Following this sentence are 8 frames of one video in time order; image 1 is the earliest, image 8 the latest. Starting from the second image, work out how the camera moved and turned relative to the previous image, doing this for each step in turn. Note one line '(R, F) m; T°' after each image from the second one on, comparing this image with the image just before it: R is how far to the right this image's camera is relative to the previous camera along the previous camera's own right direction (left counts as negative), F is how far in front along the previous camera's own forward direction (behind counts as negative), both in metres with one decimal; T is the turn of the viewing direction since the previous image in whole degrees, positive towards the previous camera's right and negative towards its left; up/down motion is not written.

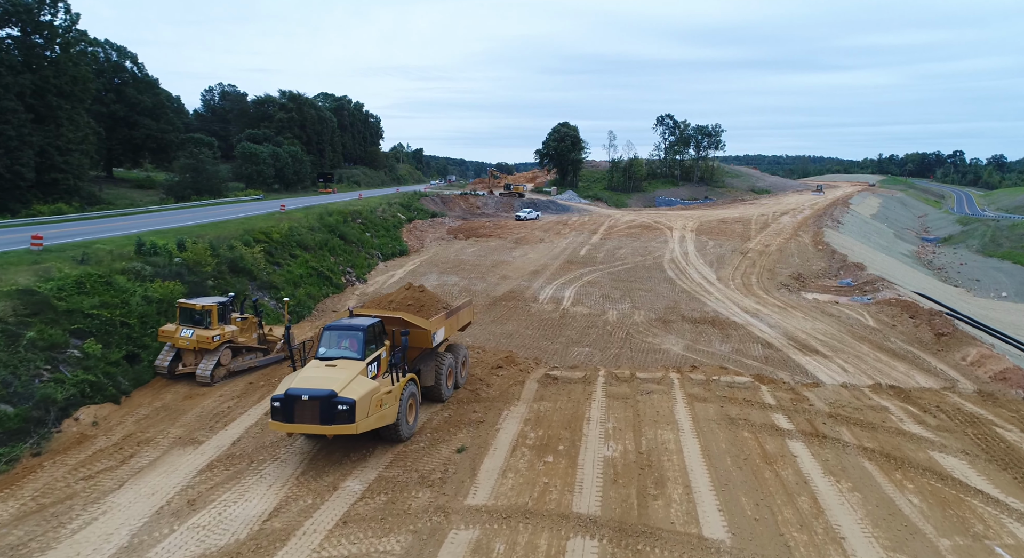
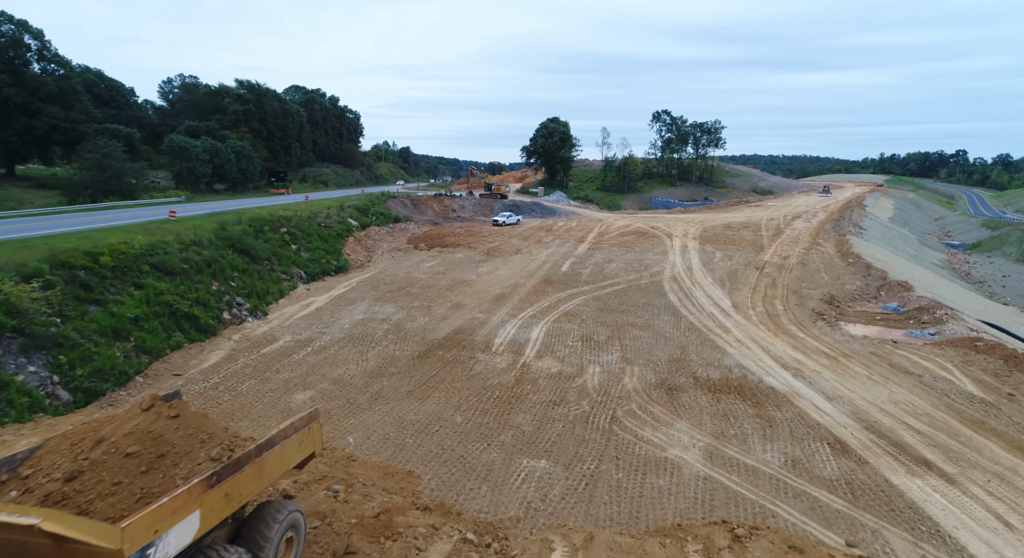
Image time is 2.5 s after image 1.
(+1.5, +5.7) m; 0°
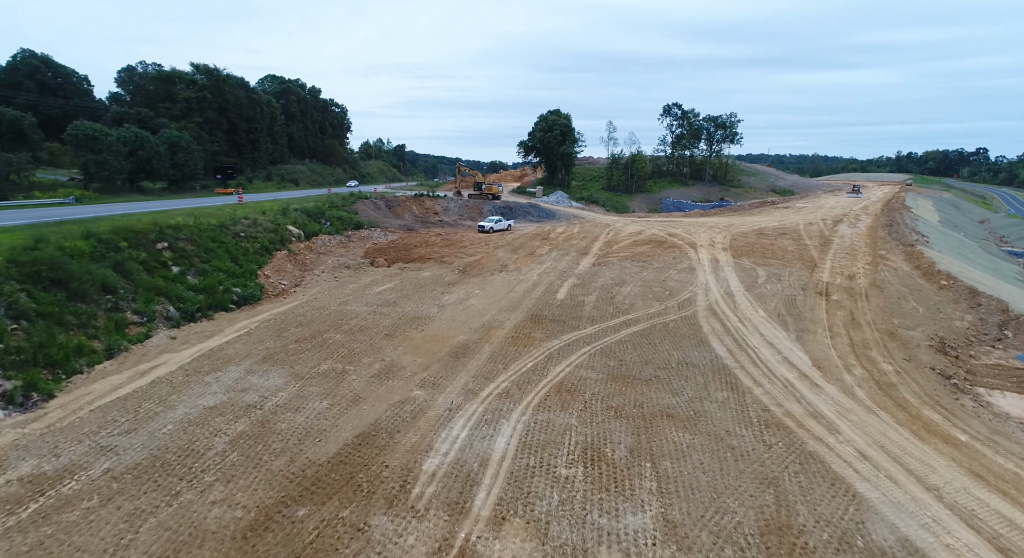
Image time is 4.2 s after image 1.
(+1.0, +6.9) m; 0°
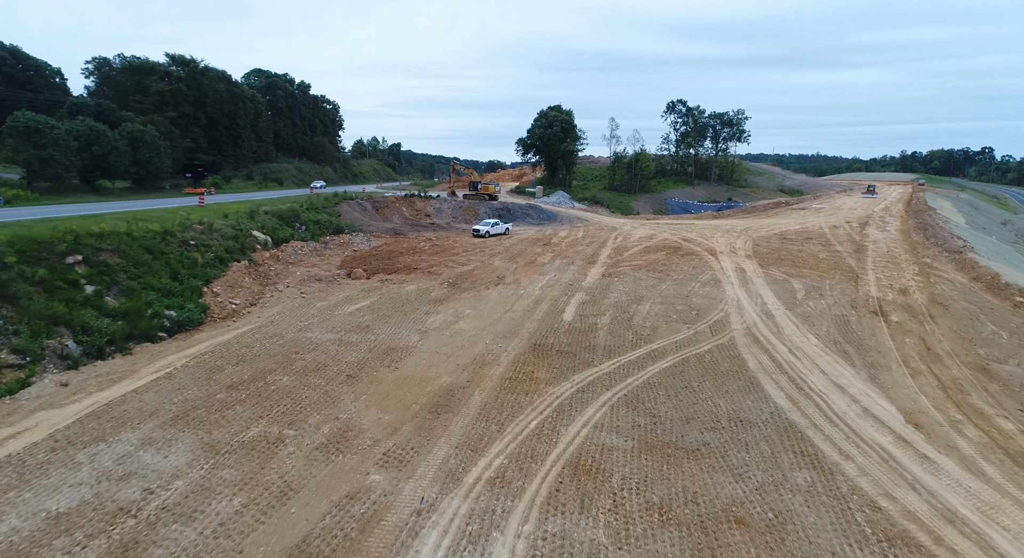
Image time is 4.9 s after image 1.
(0.0, +3.2) m; 0°
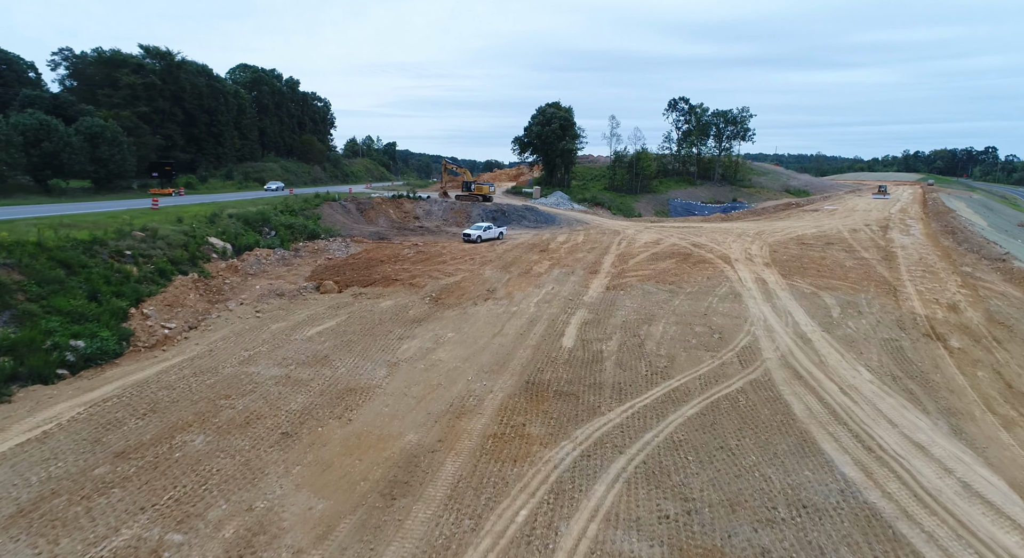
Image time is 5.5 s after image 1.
(+0.2, +2.6) m; 0°
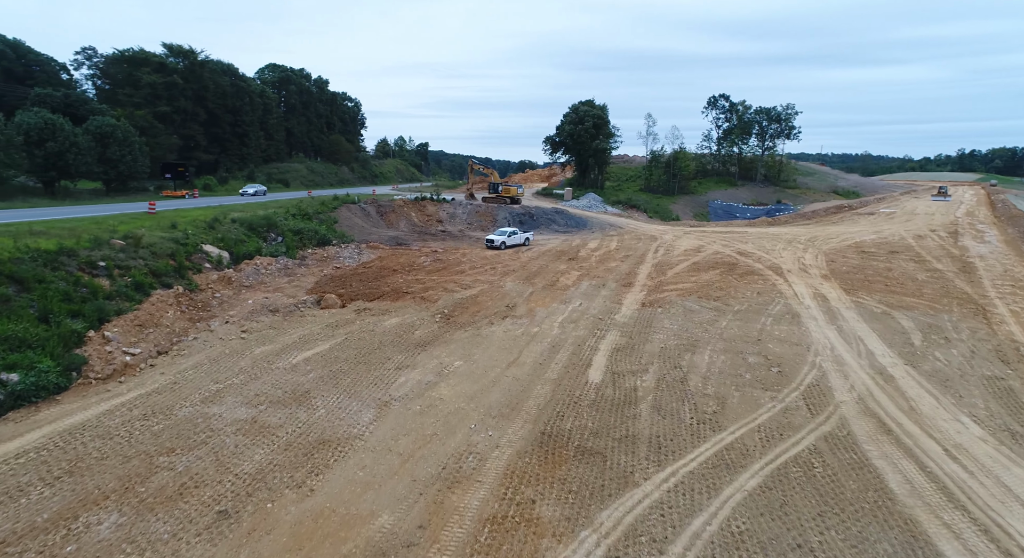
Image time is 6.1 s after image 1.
(+0.4, +2.2) m; -4°
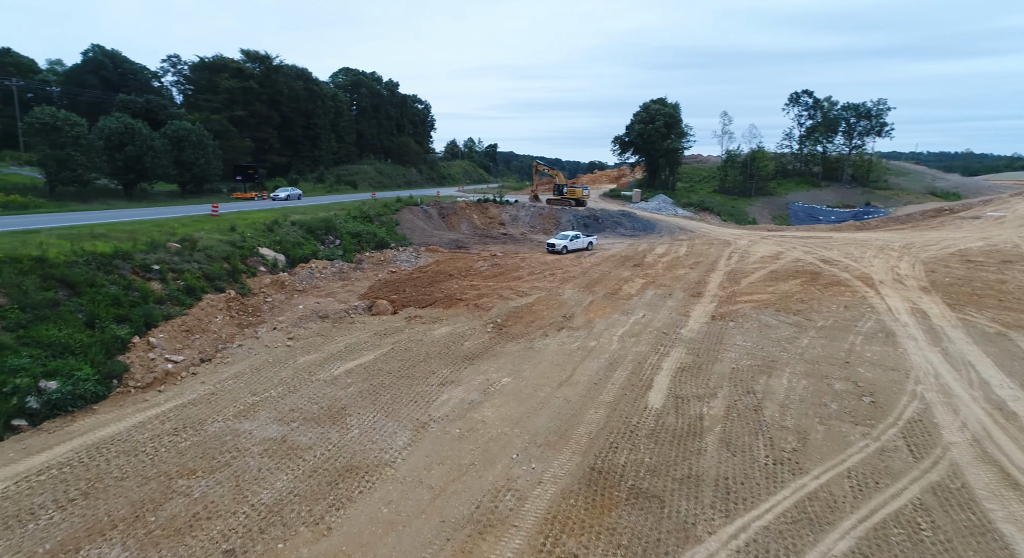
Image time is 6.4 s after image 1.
(+0.2, +1.1) m; -7°
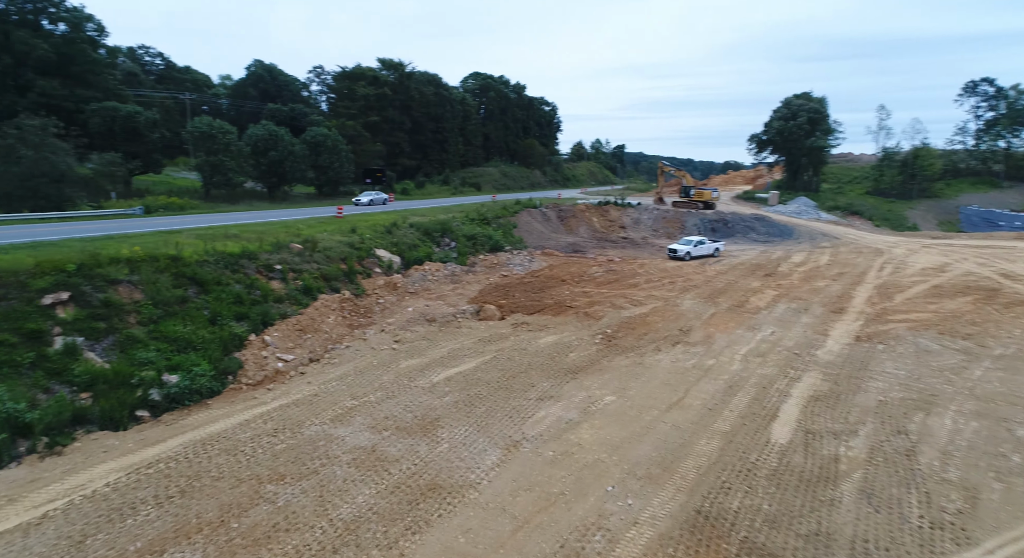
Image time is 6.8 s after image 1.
(+0.2, +0.9) m; -13°
